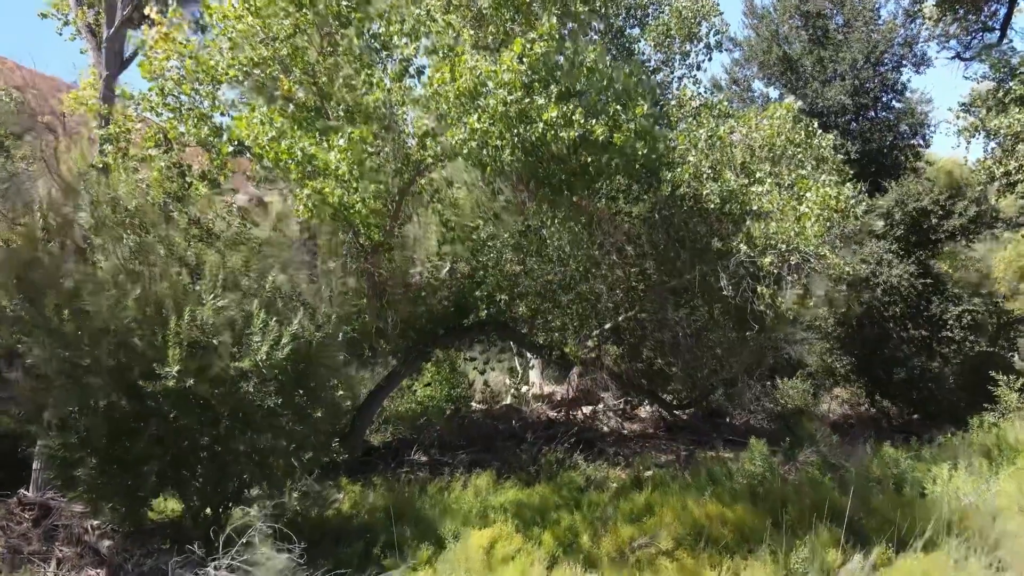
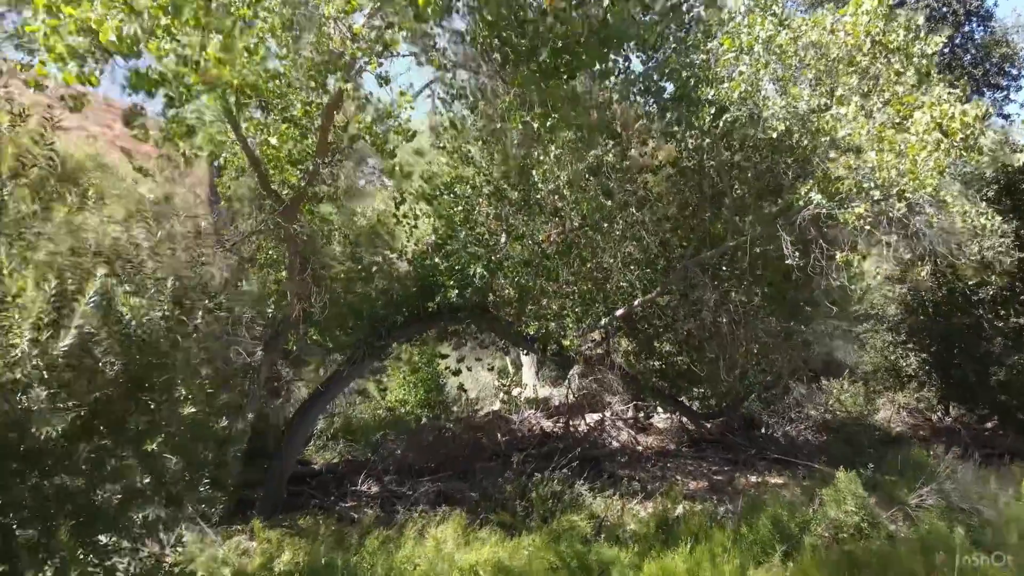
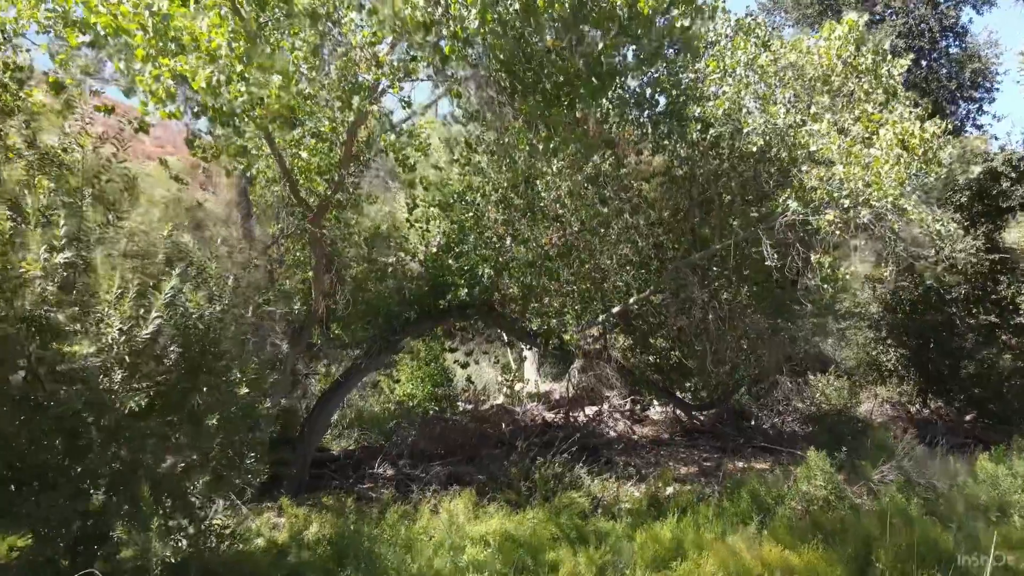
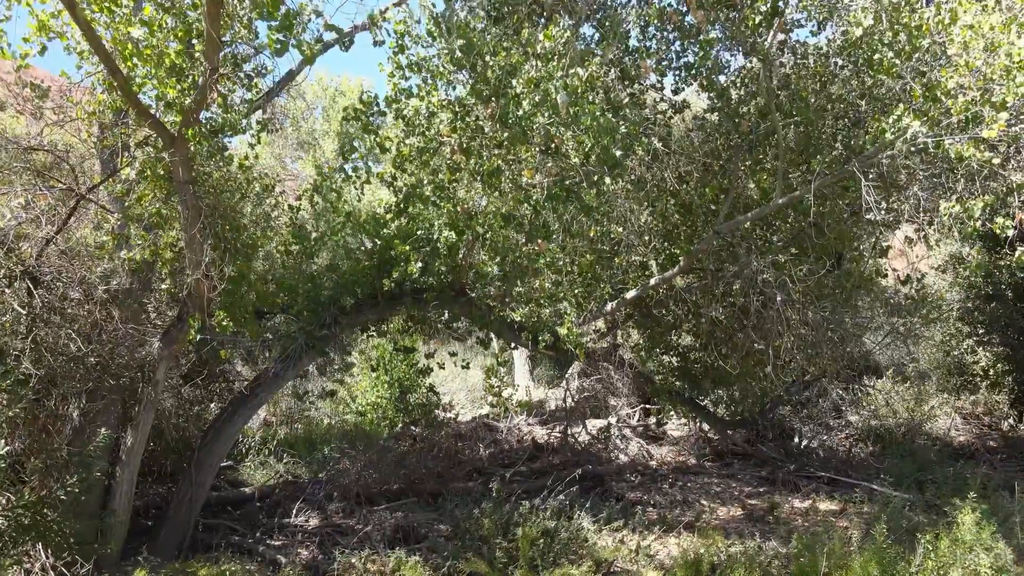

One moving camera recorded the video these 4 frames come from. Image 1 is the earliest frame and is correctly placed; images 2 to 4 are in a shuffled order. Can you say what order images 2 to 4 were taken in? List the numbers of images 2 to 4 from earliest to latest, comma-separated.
3, 2, 4
